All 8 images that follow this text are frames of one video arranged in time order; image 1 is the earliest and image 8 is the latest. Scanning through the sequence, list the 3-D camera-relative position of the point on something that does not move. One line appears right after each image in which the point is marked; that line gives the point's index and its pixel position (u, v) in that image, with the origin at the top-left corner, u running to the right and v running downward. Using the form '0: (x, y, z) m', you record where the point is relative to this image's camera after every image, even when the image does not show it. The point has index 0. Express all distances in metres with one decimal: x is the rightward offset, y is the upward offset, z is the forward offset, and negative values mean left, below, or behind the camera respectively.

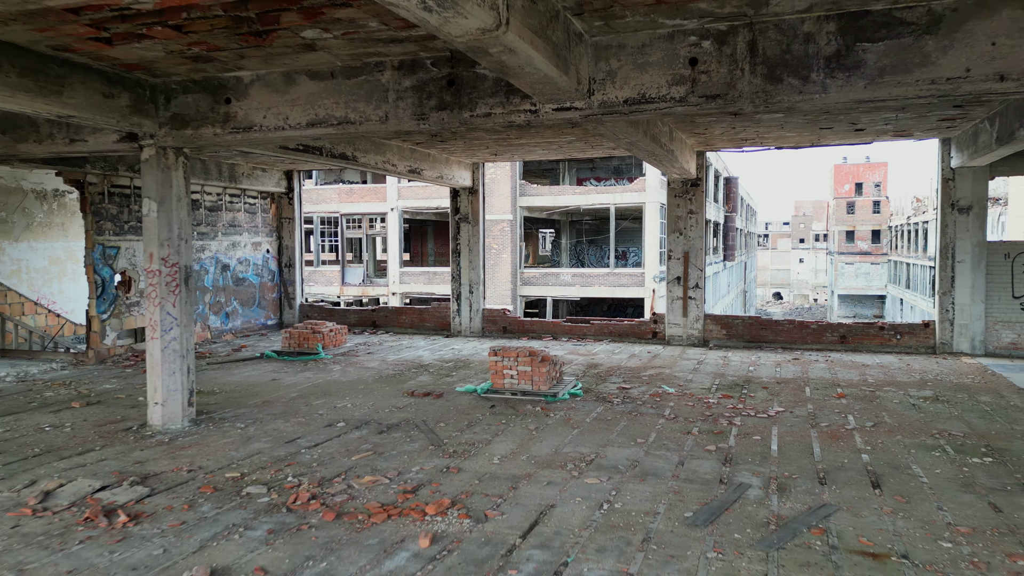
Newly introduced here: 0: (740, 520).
0: (+1.5, -1.5, +4.7) m
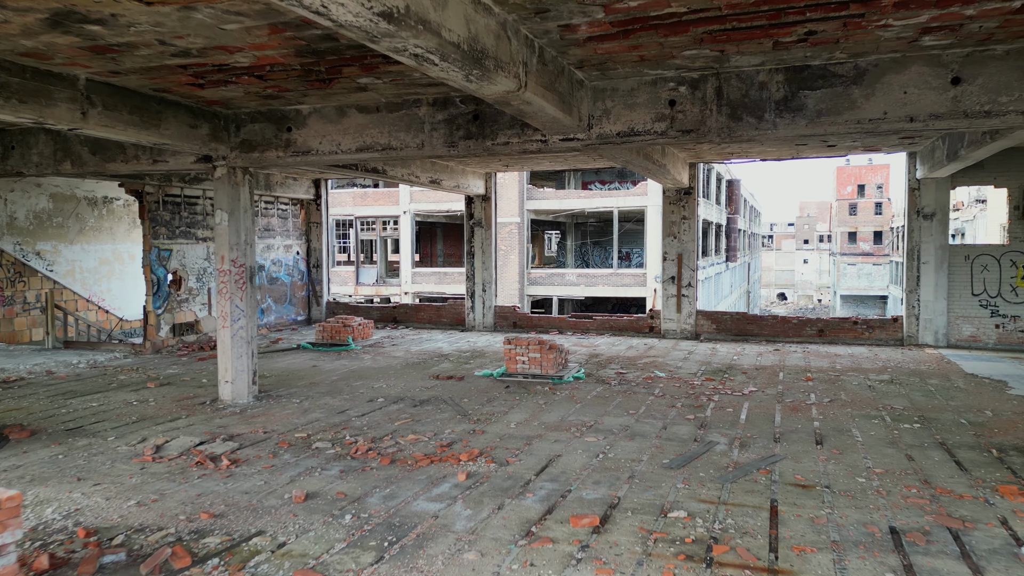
0: (+1.6, -1.5, +6.0) m
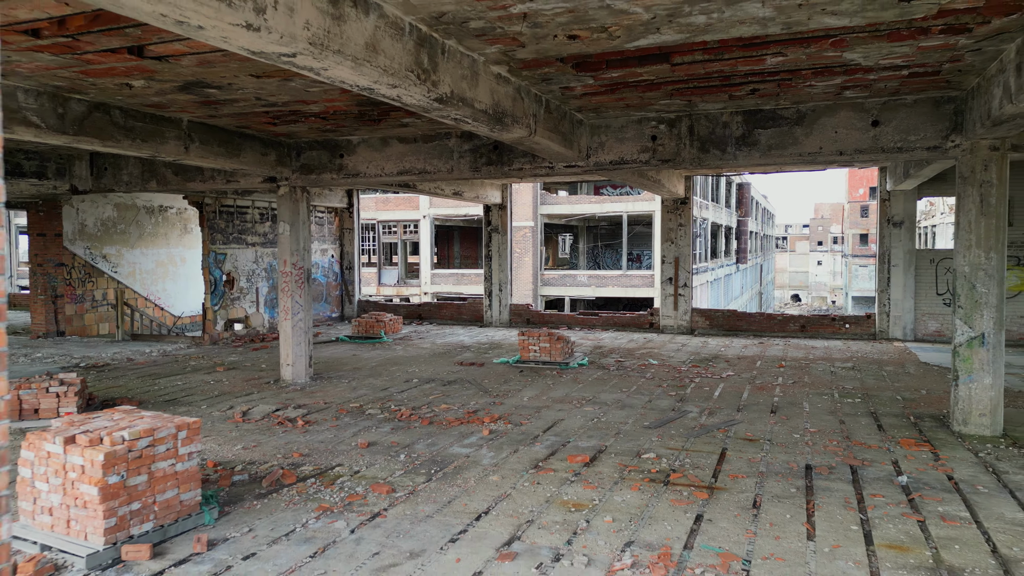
0: (+1.8, -1.5, +7.6) m
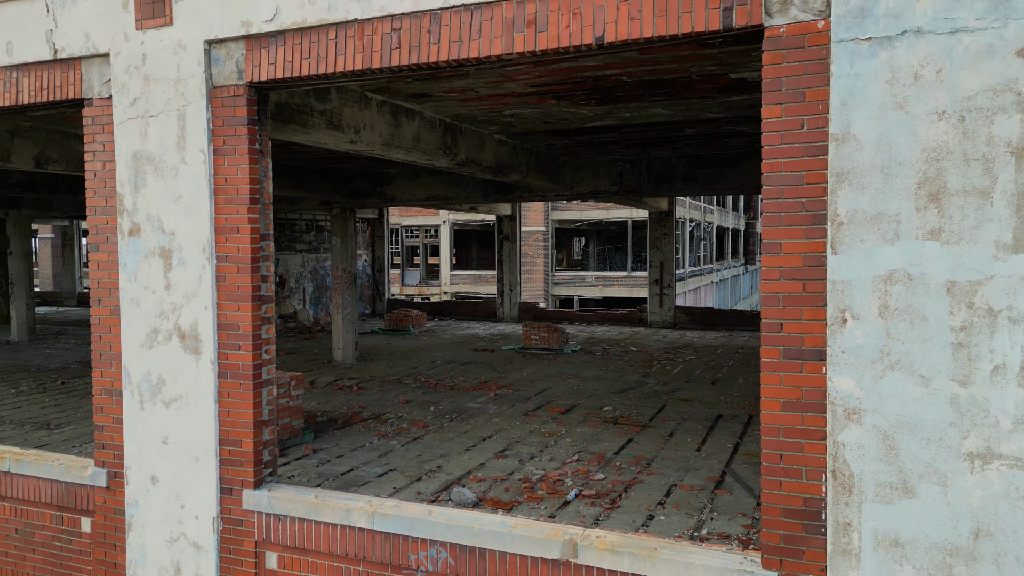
0: (+1.8, -1.5, +10.2) m
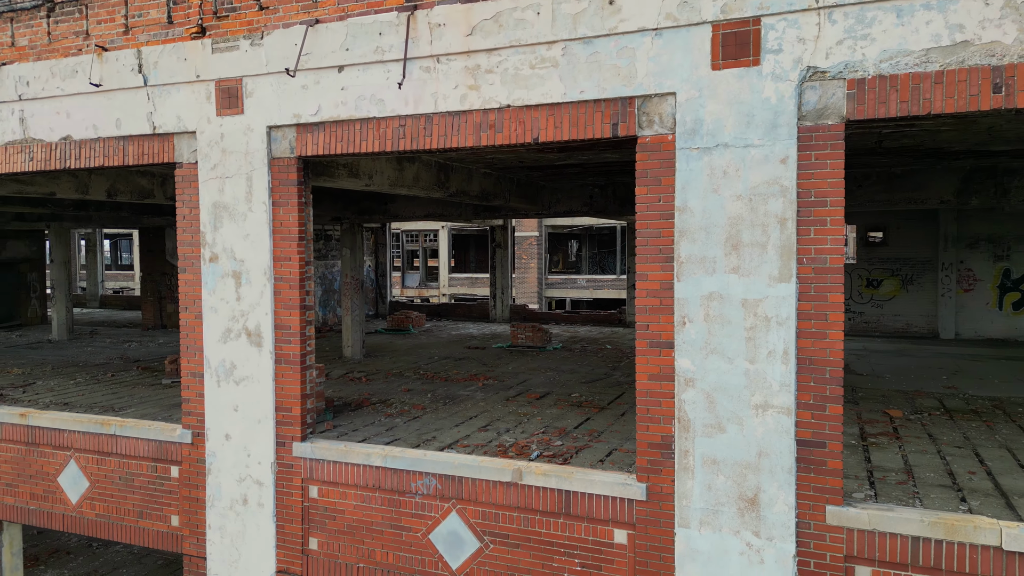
0: (+1.5, -1.6, +12.0) m
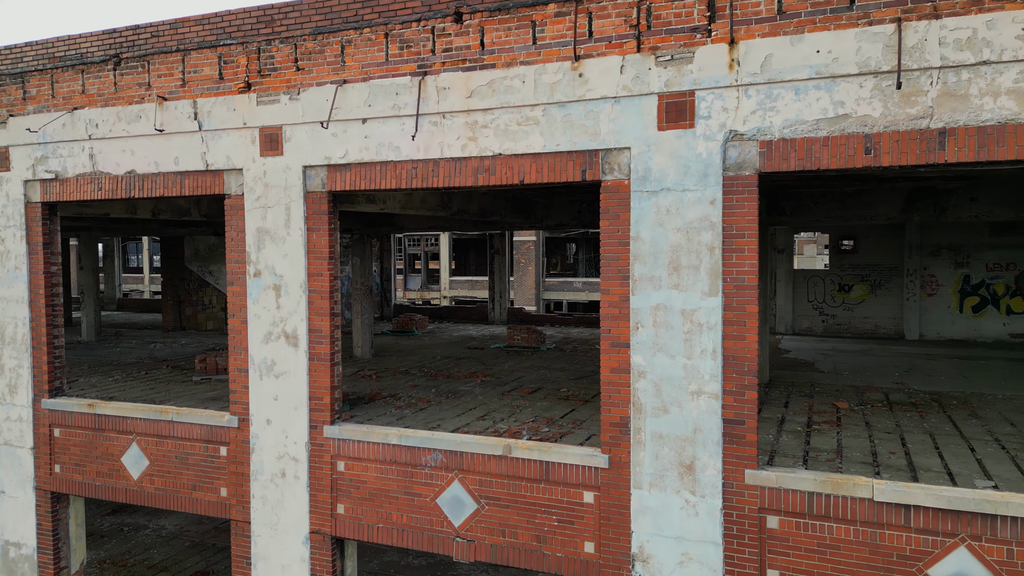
0: (+1.4, -1.7, +13.4) m
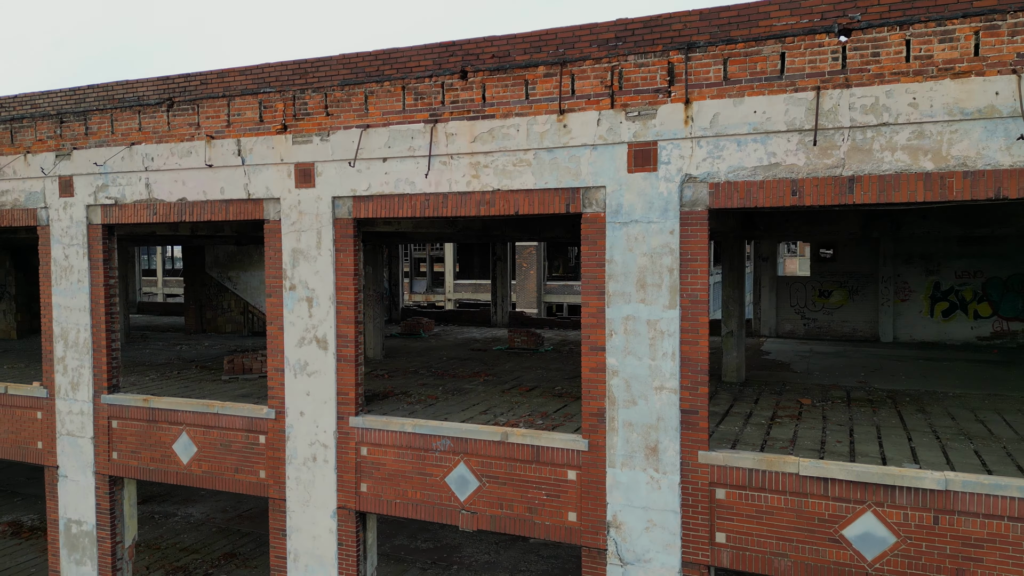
0: (+1.4, -1.8, +14.7) m
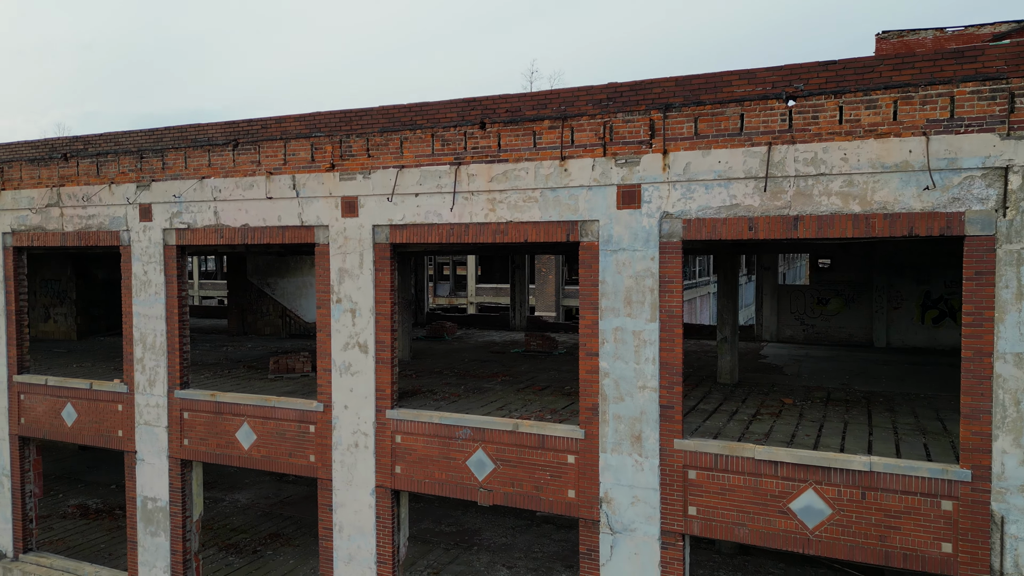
0: (+1.8, -2.1, +16.3) m
